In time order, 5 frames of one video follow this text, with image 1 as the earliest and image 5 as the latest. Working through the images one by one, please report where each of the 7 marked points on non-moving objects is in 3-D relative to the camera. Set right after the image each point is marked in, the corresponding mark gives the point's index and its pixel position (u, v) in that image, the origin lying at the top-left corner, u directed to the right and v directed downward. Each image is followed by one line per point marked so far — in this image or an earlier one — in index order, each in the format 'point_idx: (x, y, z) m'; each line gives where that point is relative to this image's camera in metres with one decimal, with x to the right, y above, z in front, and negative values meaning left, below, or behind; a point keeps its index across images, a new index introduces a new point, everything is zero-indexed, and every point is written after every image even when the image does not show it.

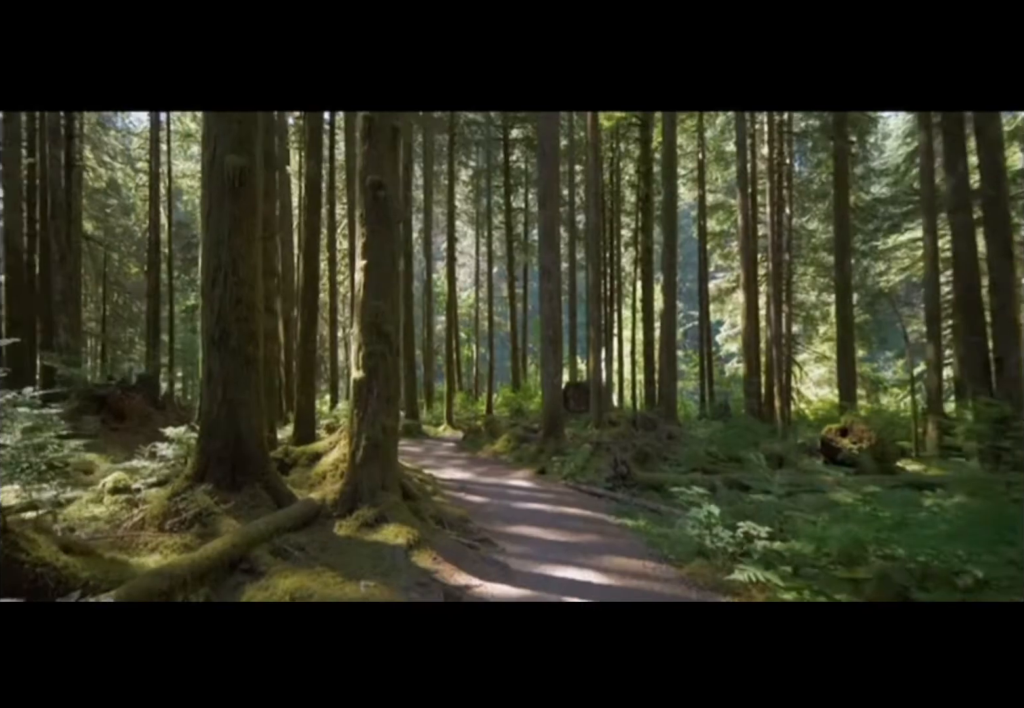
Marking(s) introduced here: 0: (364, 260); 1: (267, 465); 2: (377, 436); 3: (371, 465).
0: (-1.5, +1.0, +7.5) m
1: (-2.4, -1.1, +7.2) m
2: (-1.4, -0.8, +7.3) m
3: (-1.4, -1.1, +7.2) m
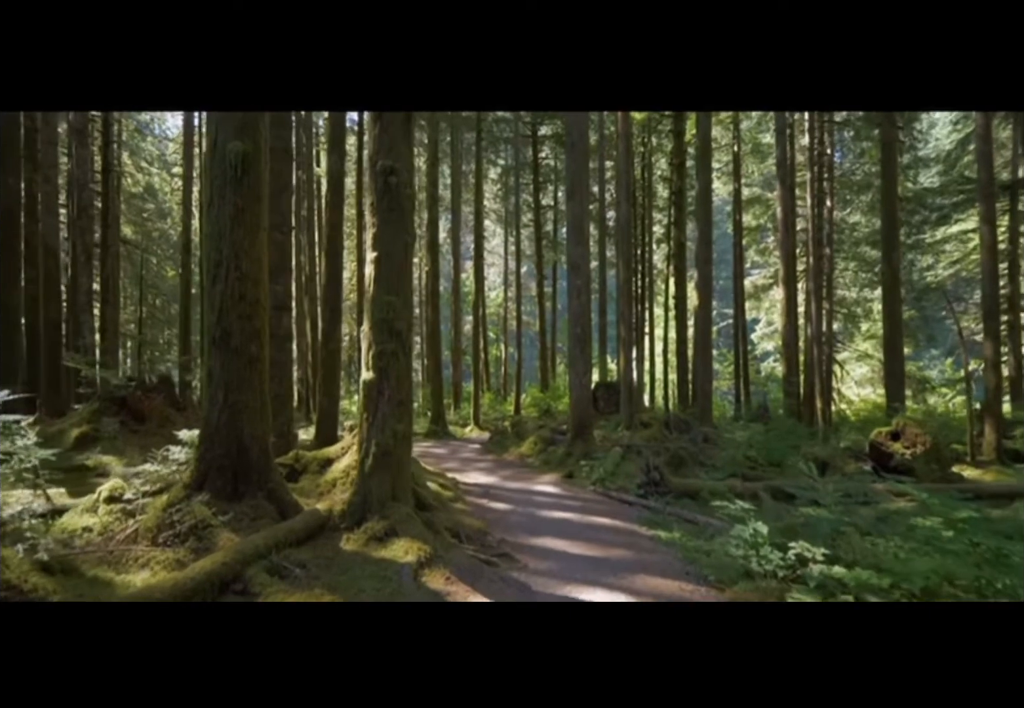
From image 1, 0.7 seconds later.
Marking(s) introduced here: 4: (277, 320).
0: (-1.3, +1.0, +7.0) m
1: (-2.2, -1.1, +6.7) m
2: (-1.2, -0.8, +6.7) m
3: (-1.2, -1.1, +6.7) m
4: (-3.7, +0.5, +11.4) m
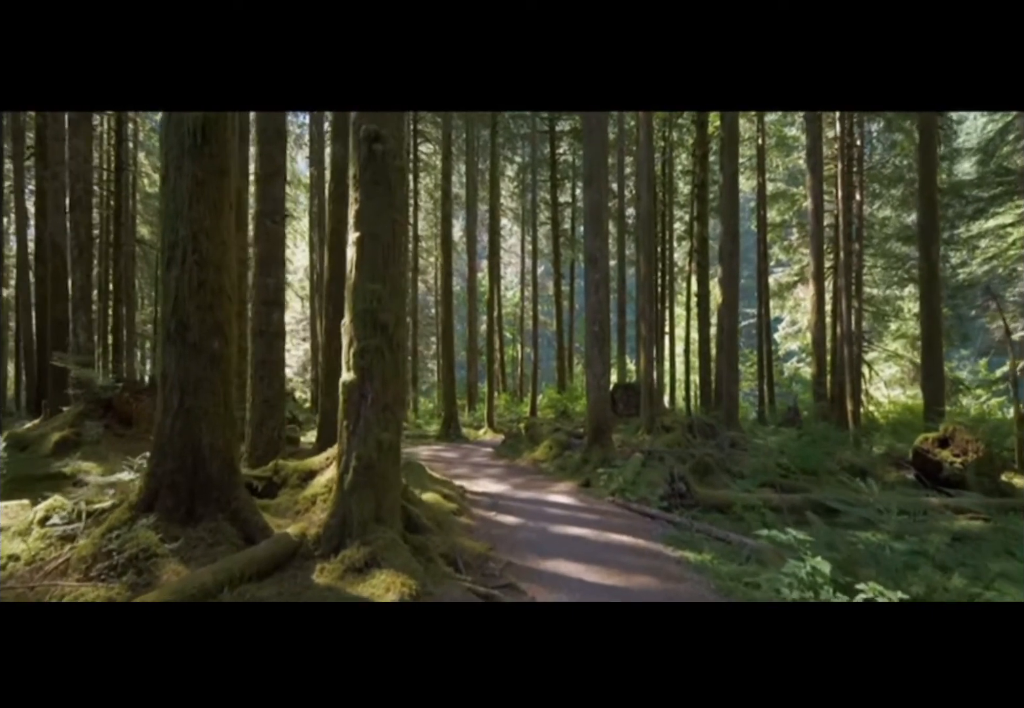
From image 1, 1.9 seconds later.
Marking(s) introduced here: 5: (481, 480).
0: (-1.3, +1.0, +6.0) m
1: (-2.2, -1.1, +5.7) m
2: (-1.1, -0.8, +5.7) m
3: (-1.2, -1.1, +5.7) m
4: (-3.6, +0.6, +10.4) m
5: (-0.6, -2.6, +14.9) m
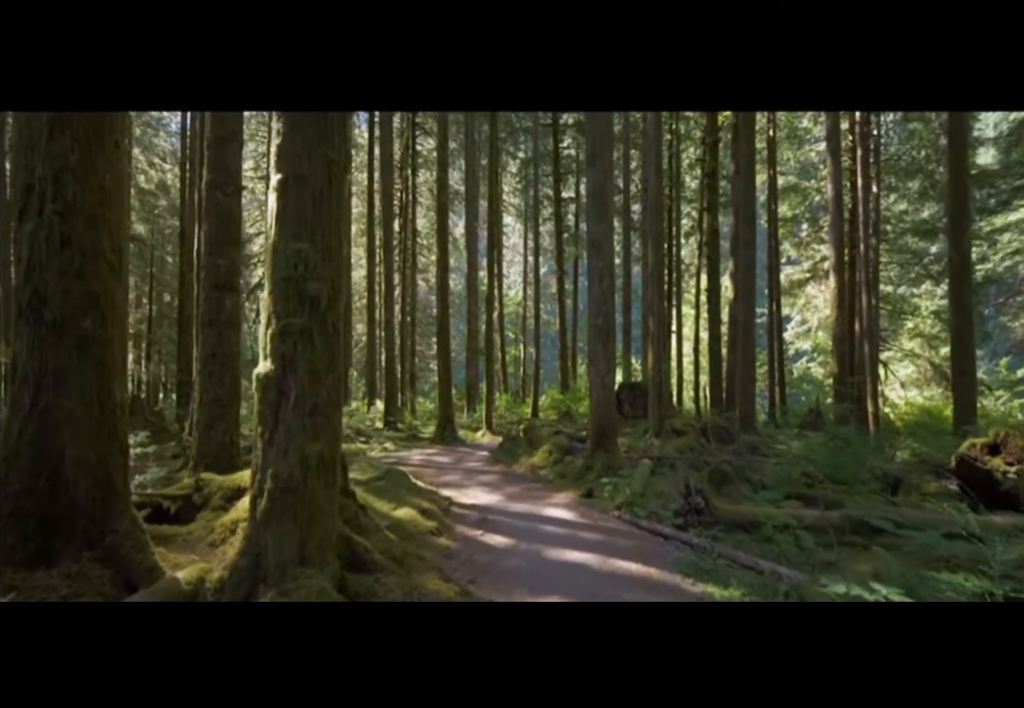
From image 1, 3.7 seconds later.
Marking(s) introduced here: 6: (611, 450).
0: (-1.5, +1.1, +4.5) m
1: (-2.4, -1.0, +4.3) m
2: (-1.3, -0.7, +4.3) m
3: (-1.3, -1.0, +4.2) m
4: (-3.7, +0.7, +9.0) m
5: (-0.7, -2.5, +13.4) m
6: (+1.9, -1.8, +13.5) m
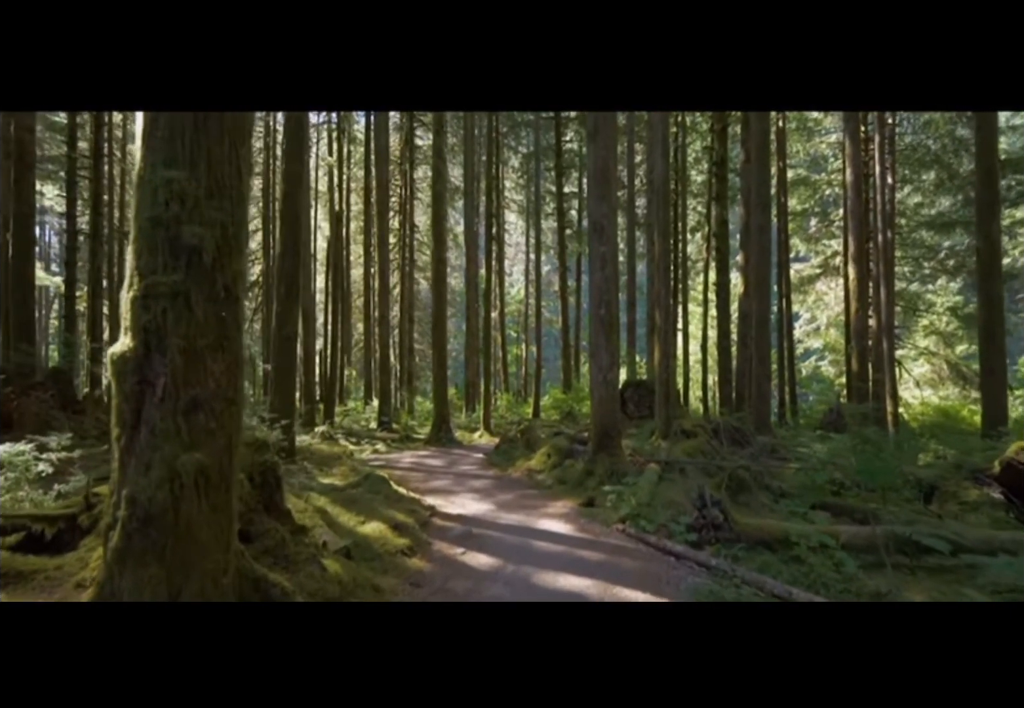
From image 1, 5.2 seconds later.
0: (-1.6, +1.2, +3.3) m
1: (-2.5, -0.9, +3.0) m
2: (-1.5, -0.6, +3.0) m
3: (-1.5, -0.9, +3.0) m
4: (-3.8, +0.8, +7.8) m
5: (-0.9, -2.4, +12.2) m
6: (+1.7, -1.7, +12.3) m
